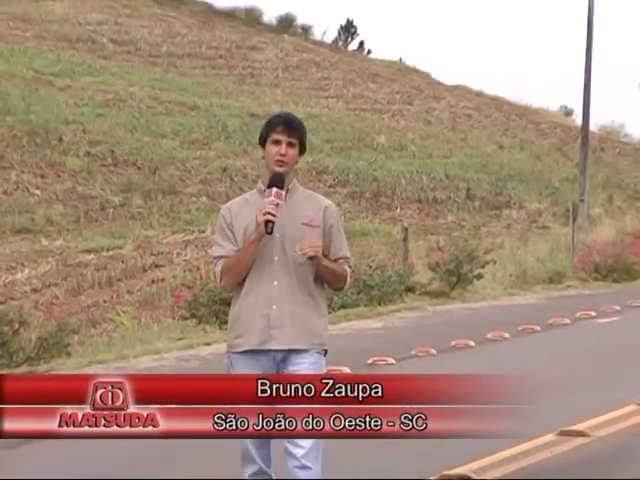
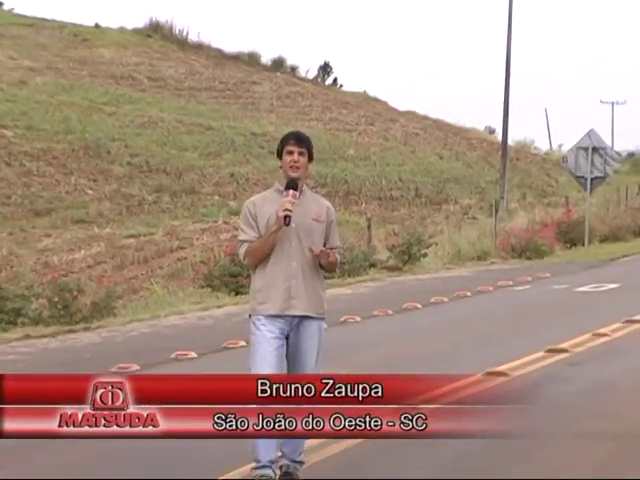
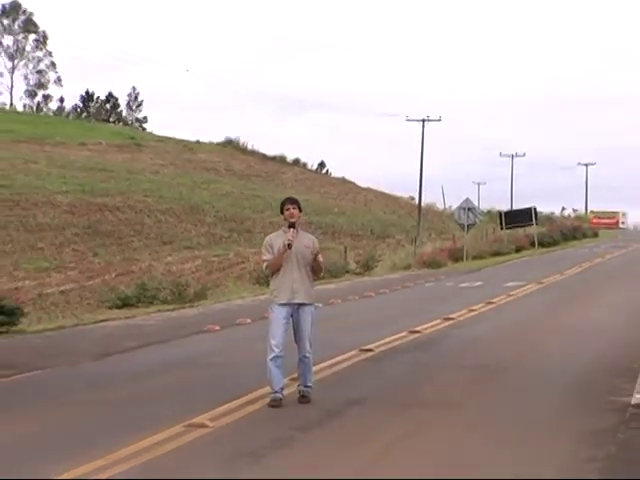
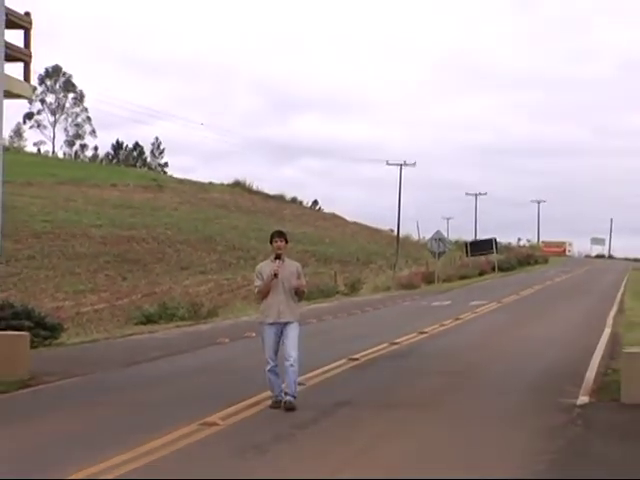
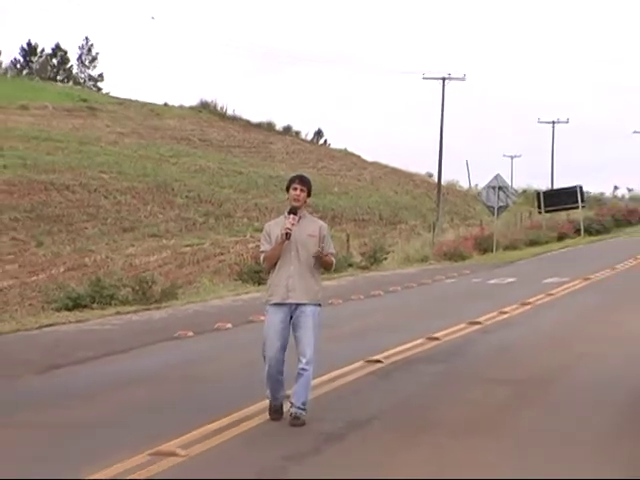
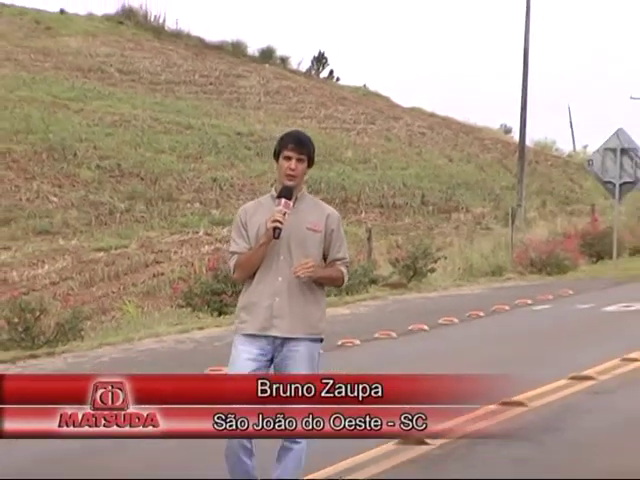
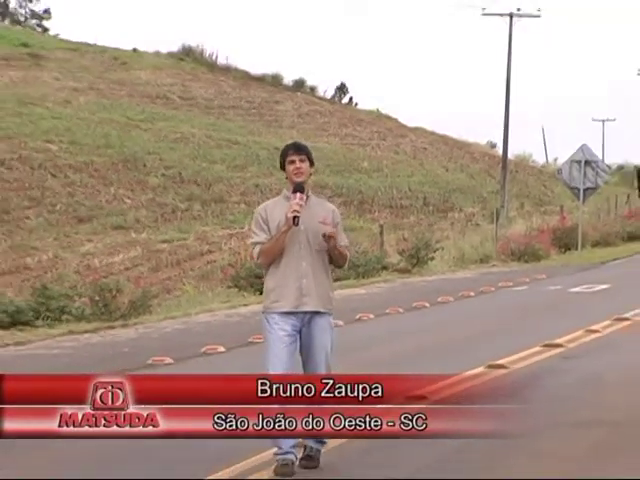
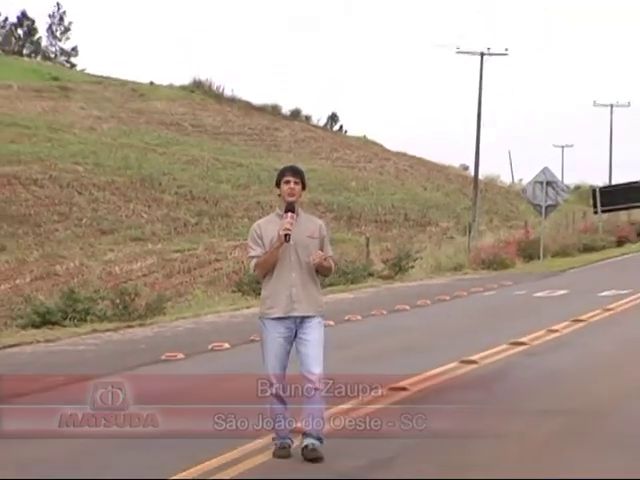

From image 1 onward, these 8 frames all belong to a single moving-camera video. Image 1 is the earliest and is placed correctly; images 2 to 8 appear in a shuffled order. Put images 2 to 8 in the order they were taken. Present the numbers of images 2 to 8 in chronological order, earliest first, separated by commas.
6, 2, 7, 8, 5, 3, 4
